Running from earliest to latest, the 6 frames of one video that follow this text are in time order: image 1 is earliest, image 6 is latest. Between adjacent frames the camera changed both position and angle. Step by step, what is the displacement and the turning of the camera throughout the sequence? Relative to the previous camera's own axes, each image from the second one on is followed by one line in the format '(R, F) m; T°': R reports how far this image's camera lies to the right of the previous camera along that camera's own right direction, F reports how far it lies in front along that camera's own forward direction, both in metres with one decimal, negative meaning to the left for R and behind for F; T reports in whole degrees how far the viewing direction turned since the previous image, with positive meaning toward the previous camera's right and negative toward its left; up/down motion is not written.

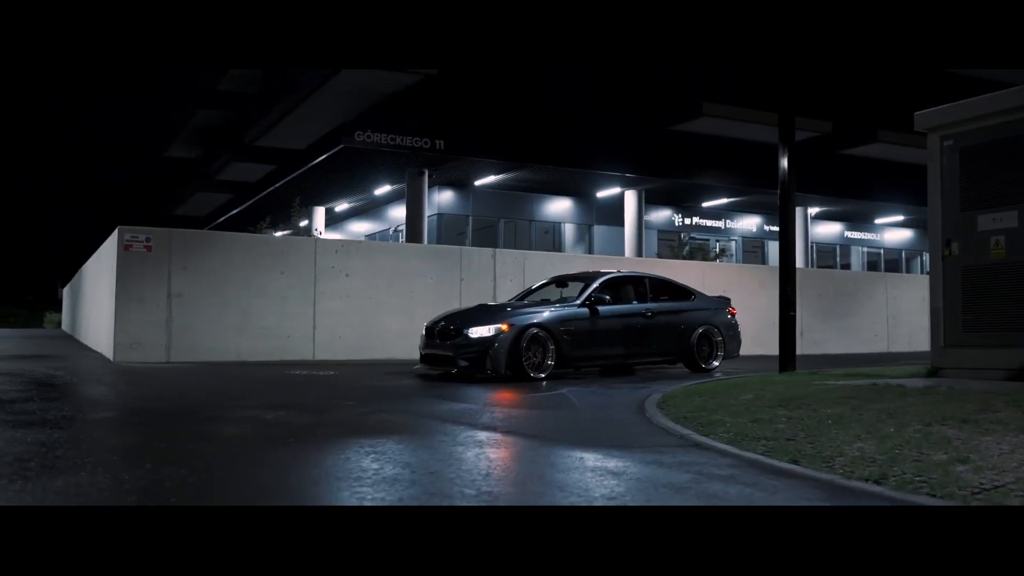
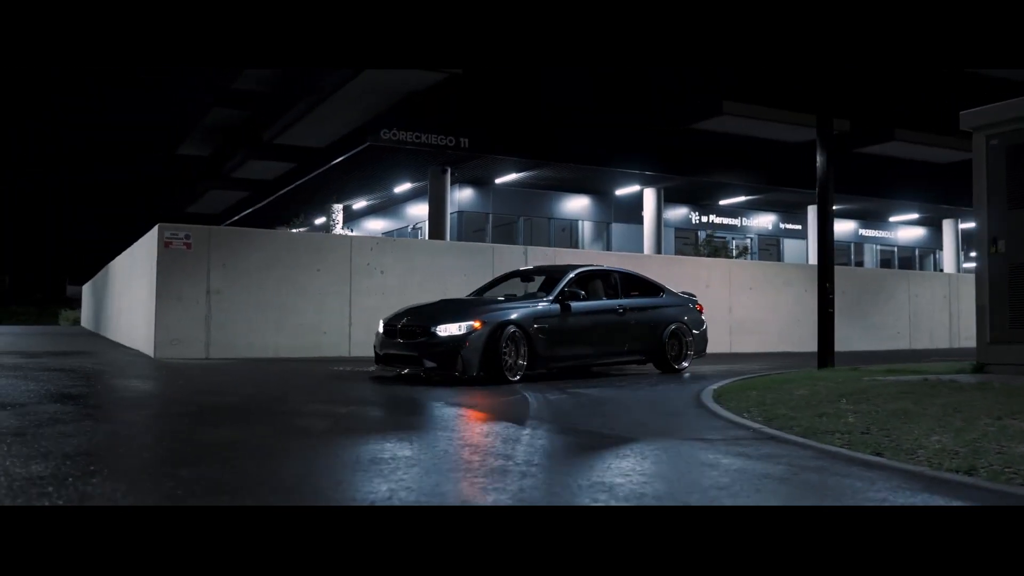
(-0.6, -0.2) m; 0°
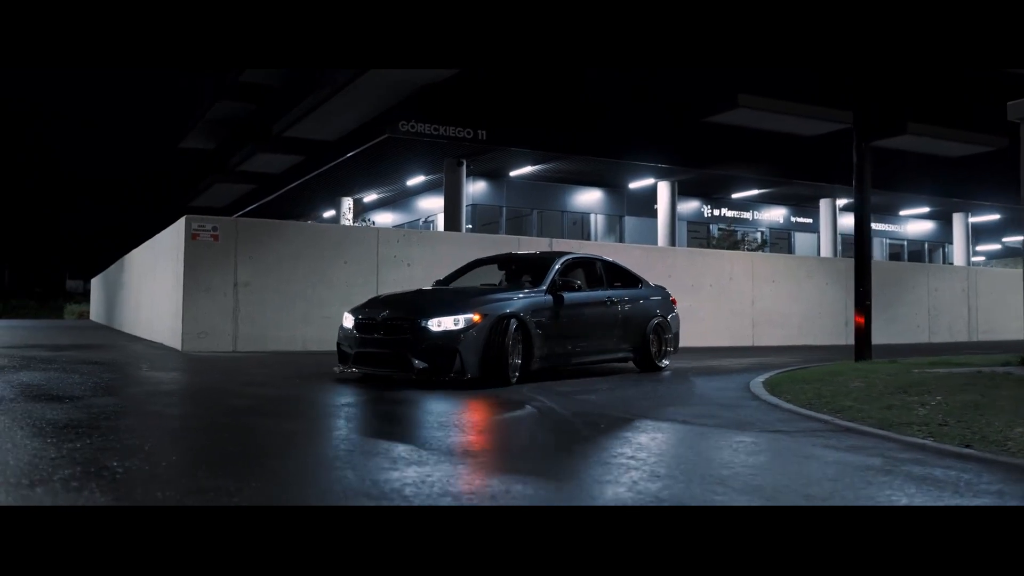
(-0.6, +0.1) m; 0°
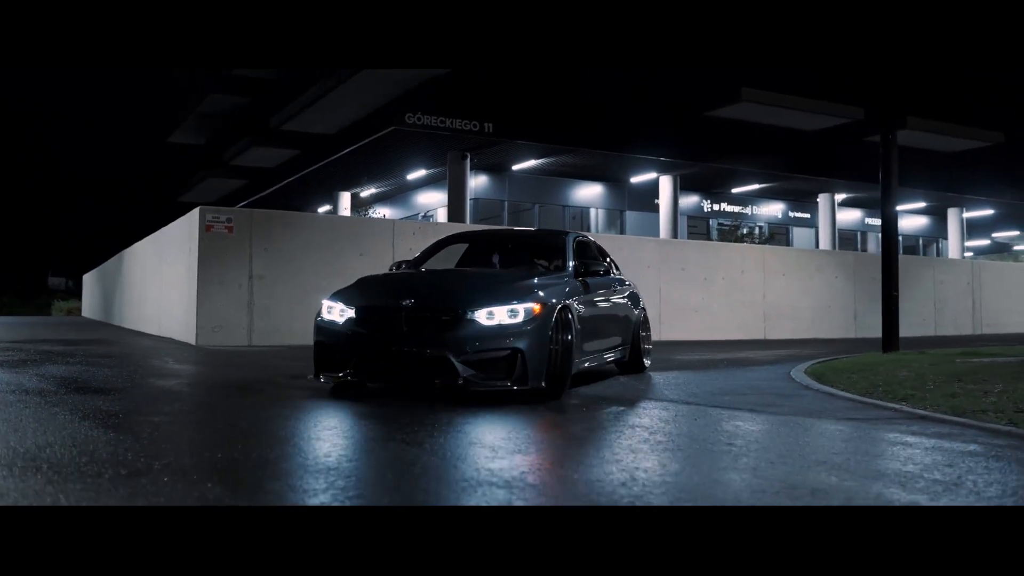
(-0.7, +0.2) m; +1°
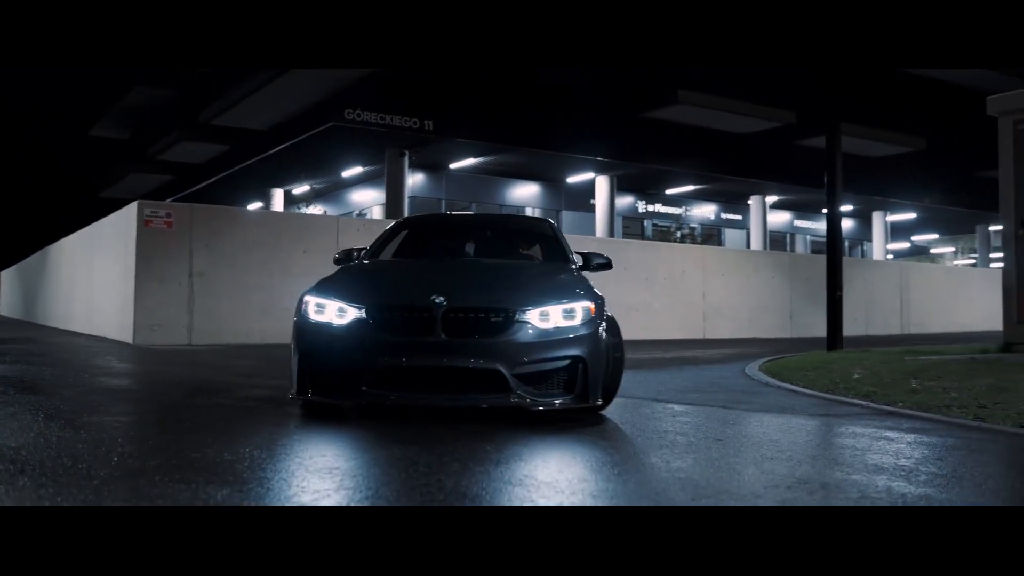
(-0.4, +0.1) m; +5°
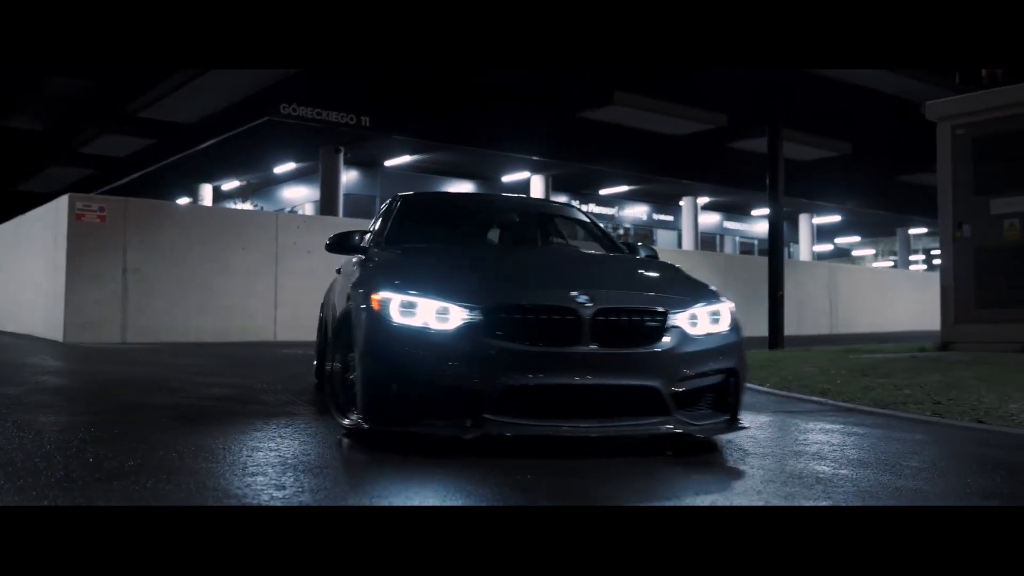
(-0.3, +0.1) m; +5°
